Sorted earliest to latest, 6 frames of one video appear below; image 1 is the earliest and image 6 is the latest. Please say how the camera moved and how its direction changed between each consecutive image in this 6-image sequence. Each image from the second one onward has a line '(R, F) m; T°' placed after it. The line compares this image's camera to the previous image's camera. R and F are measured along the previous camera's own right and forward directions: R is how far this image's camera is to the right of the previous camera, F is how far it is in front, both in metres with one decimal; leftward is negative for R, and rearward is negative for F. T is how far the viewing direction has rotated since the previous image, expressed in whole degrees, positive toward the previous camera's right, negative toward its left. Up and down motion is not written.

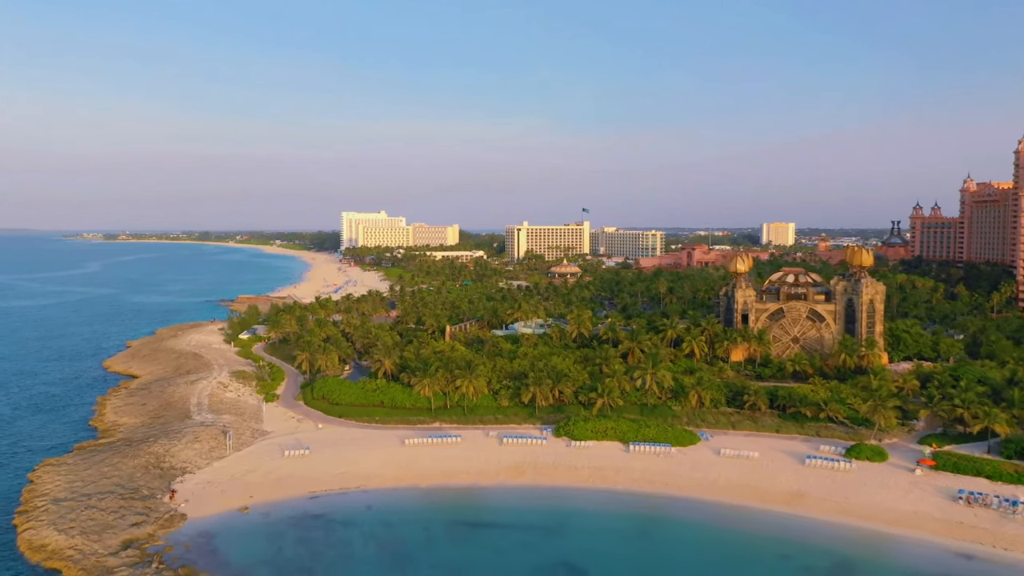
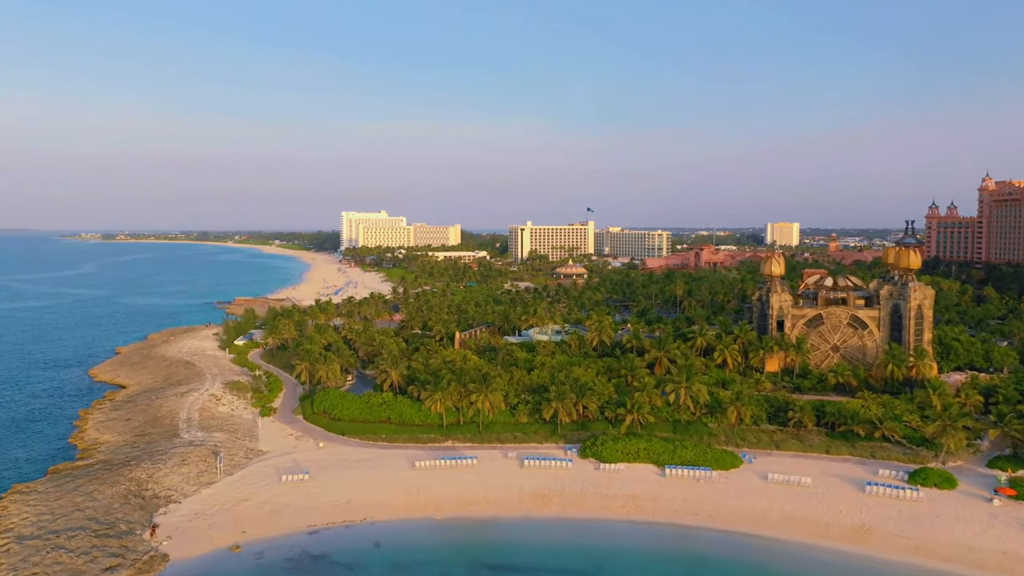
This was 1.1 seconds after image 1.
(-1.5, +4.7) m; 0°
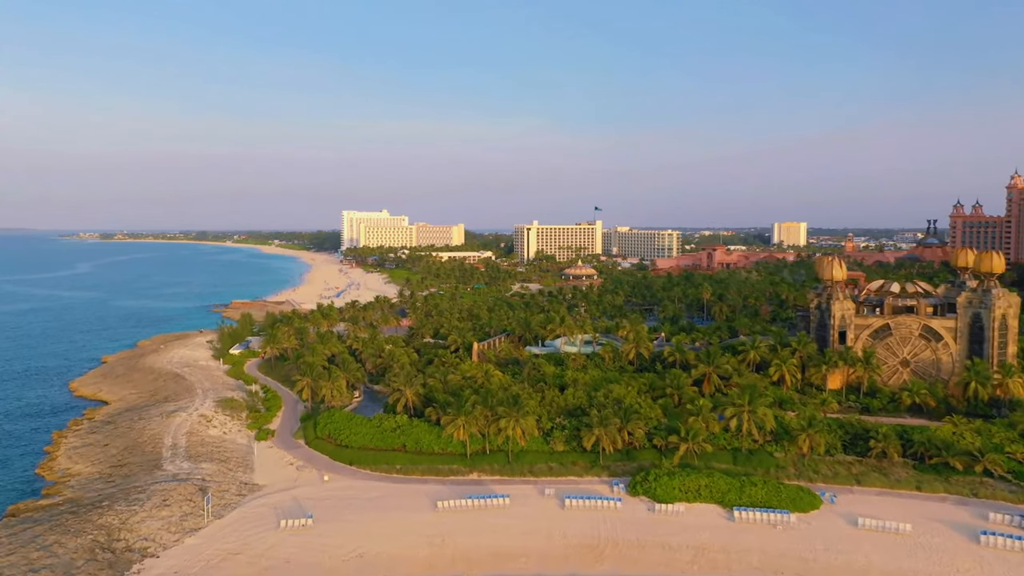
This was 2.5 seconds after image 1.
(-2.3, +6.5) m; 0°
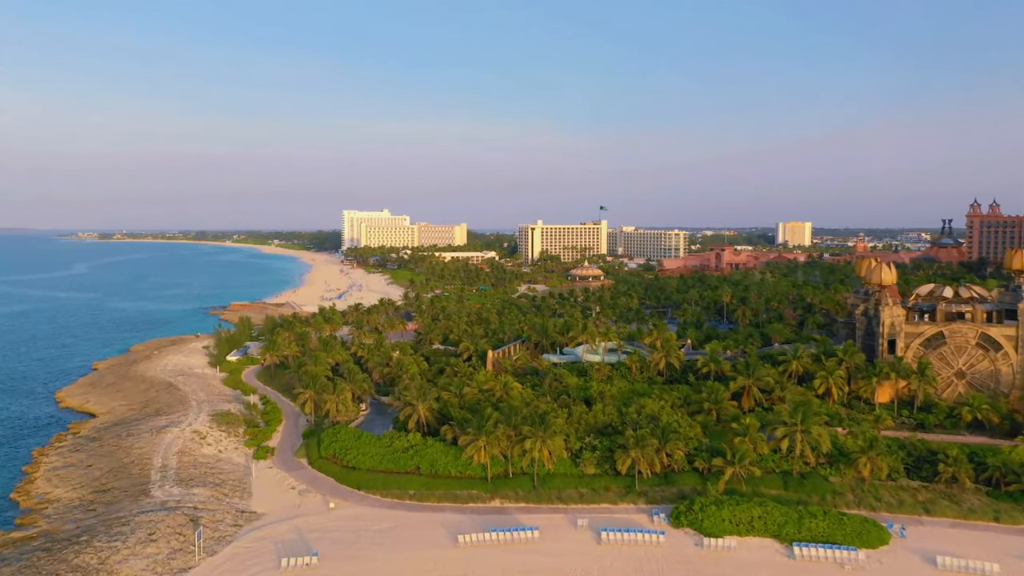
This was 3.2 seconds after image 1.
(-1.5, +4.1) m; 0°
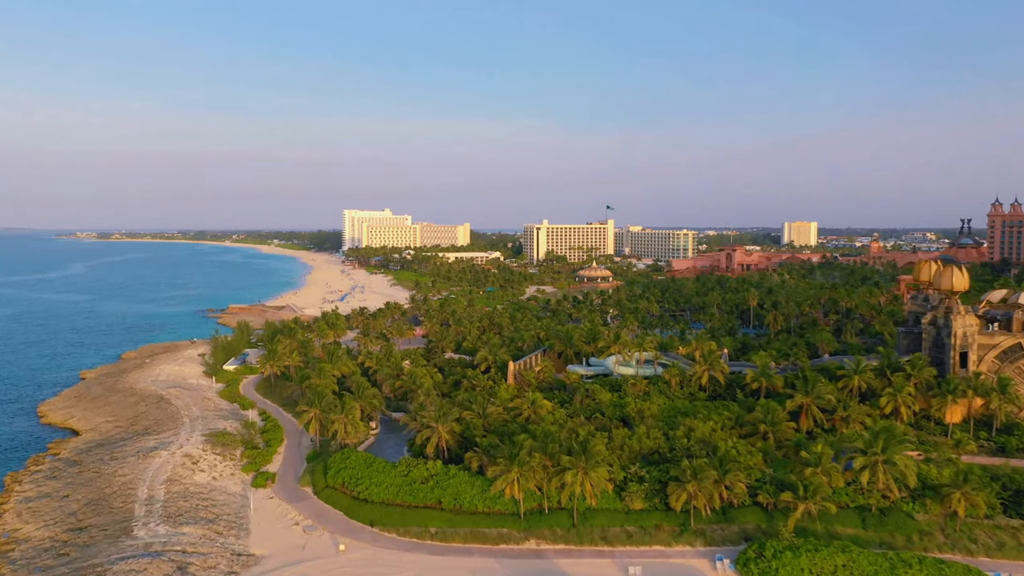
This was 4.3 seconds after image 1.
(-1.9, +4.9) m; 0°
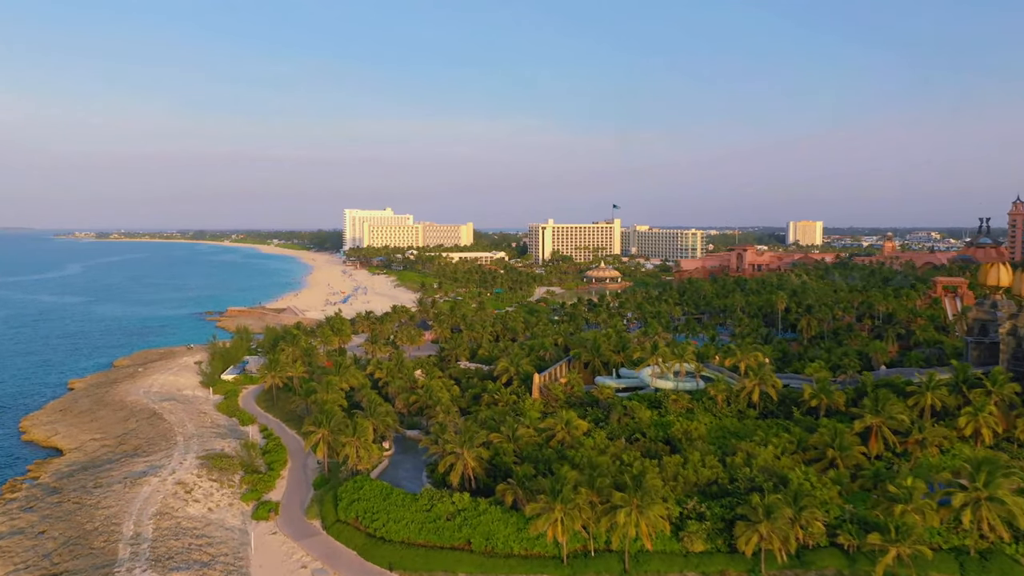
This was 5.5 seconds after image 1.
(-1.9, +4.5) m; 0°
